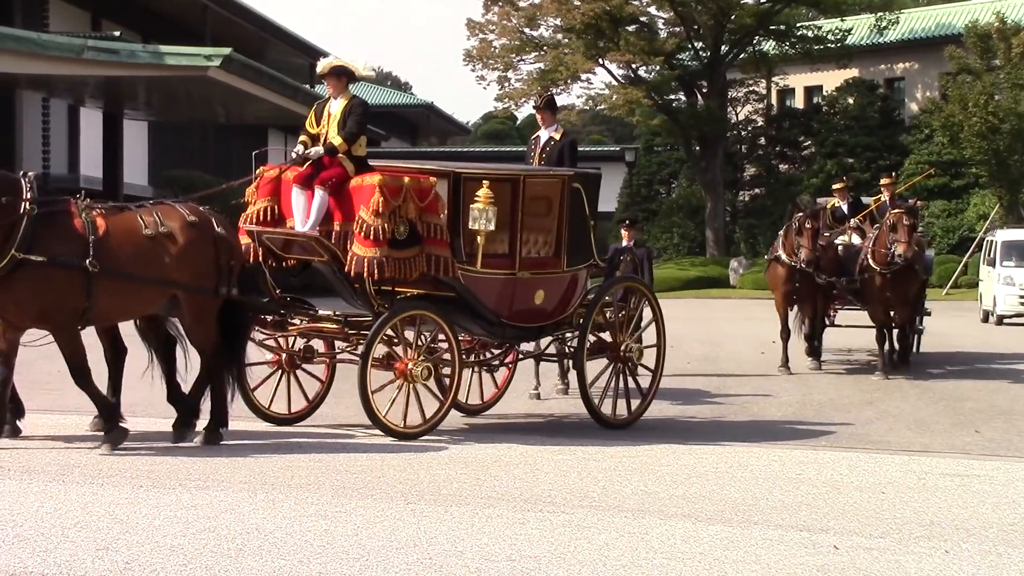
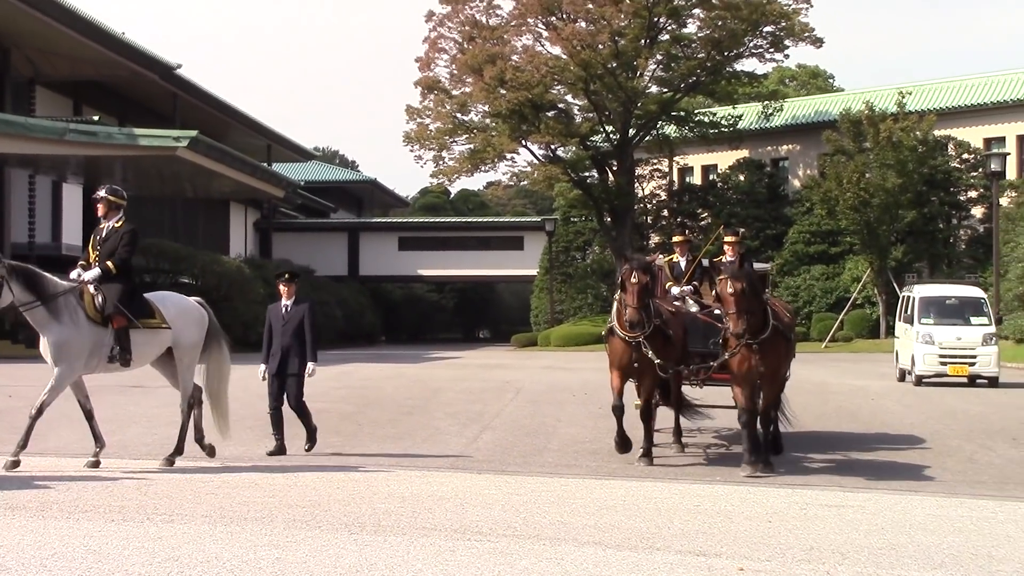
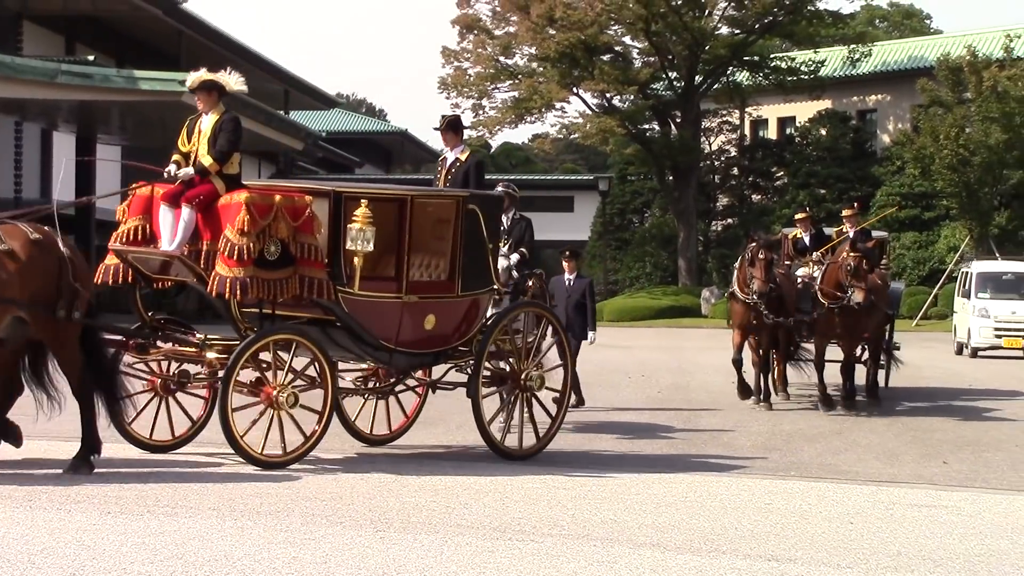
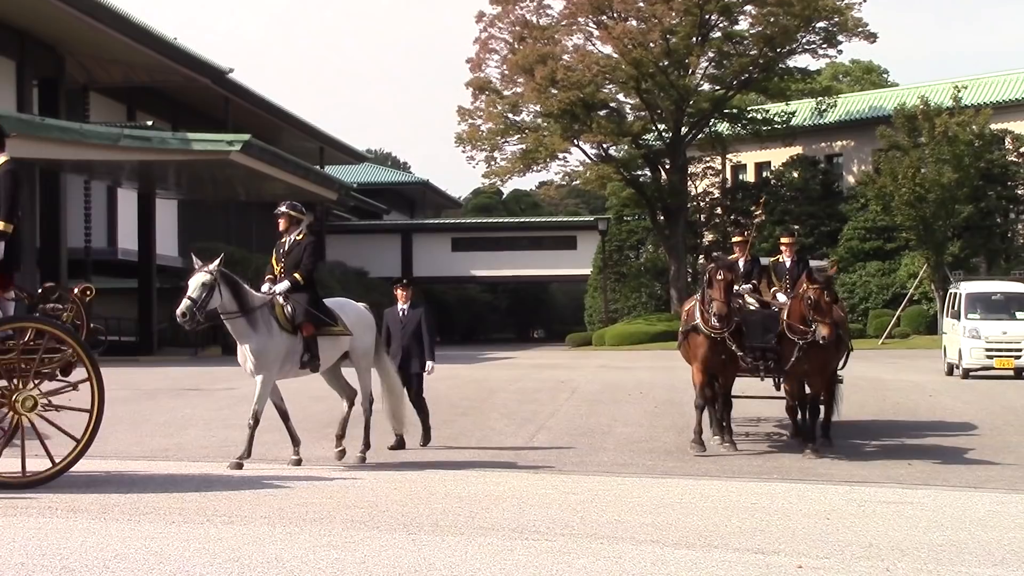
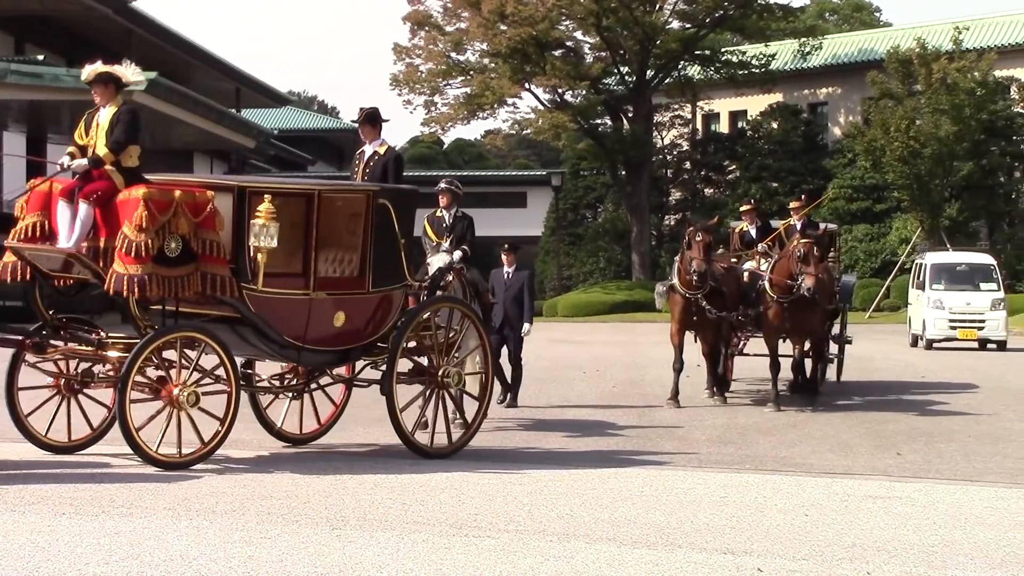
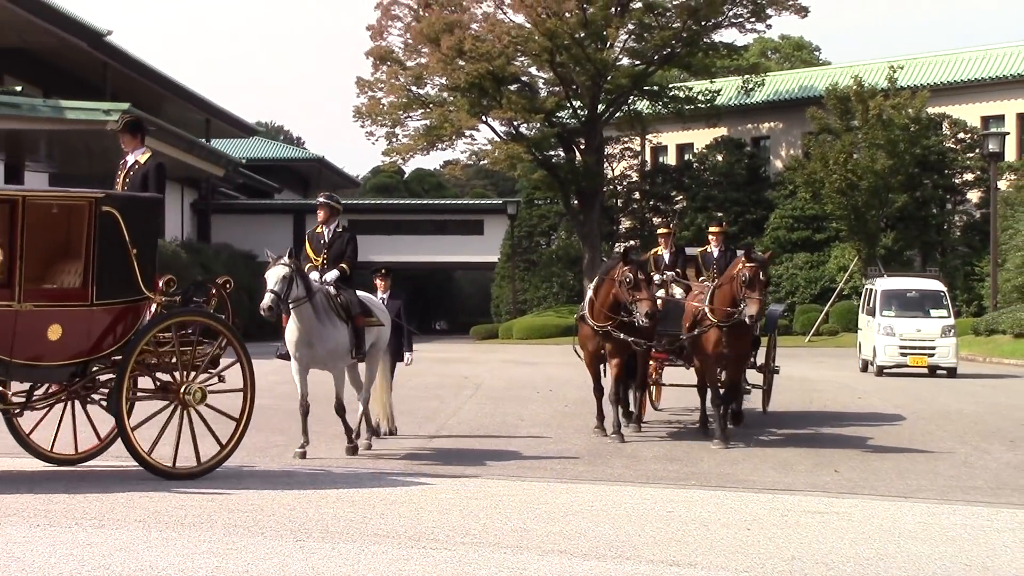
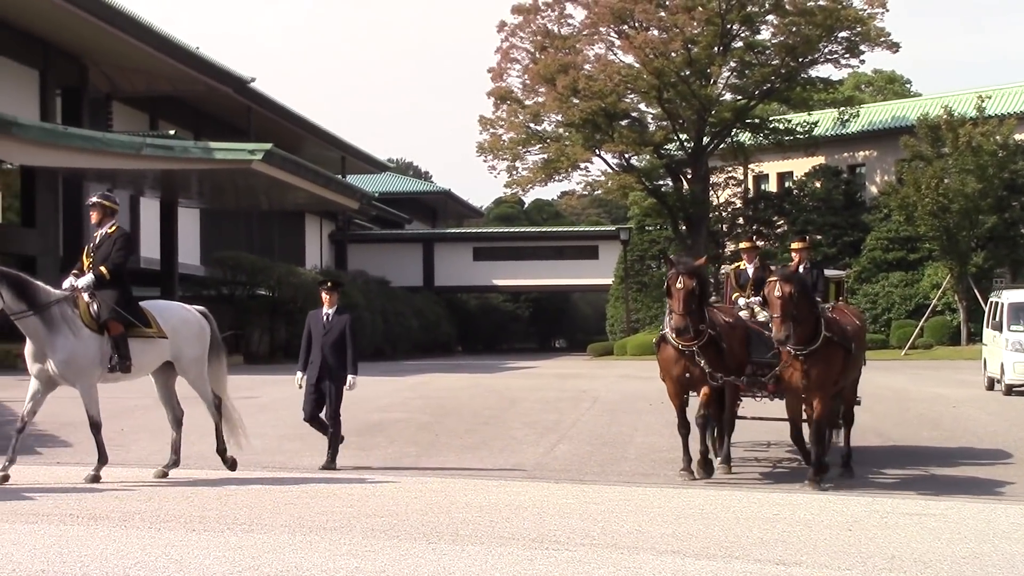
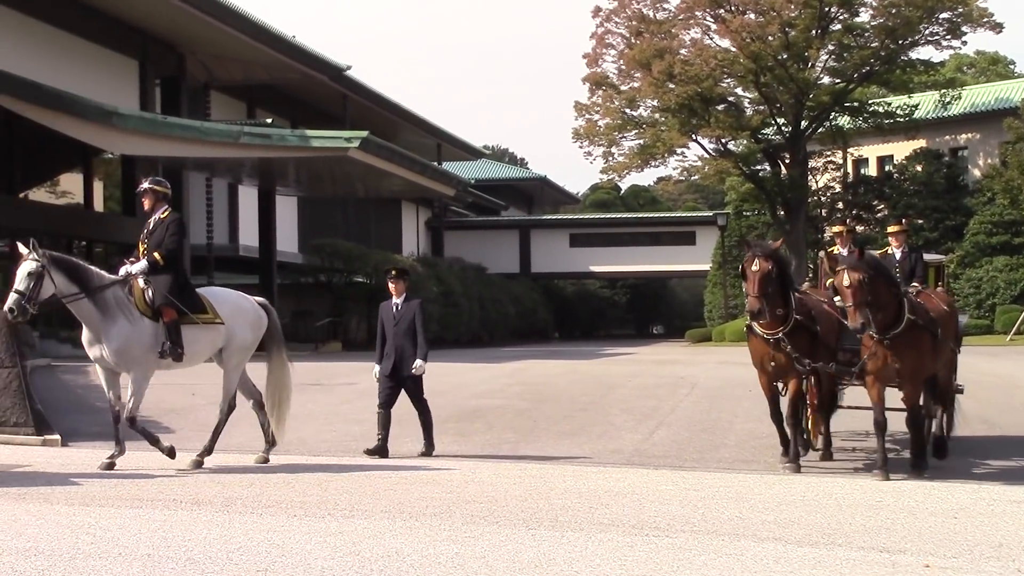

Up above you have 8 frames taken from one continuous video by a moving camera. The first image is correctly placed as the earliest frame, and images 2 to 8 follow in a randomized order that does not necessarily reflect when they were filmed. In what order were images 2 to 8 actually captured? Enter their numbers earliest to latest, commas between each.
3, 5, 6, 4, 2, 7, 8
